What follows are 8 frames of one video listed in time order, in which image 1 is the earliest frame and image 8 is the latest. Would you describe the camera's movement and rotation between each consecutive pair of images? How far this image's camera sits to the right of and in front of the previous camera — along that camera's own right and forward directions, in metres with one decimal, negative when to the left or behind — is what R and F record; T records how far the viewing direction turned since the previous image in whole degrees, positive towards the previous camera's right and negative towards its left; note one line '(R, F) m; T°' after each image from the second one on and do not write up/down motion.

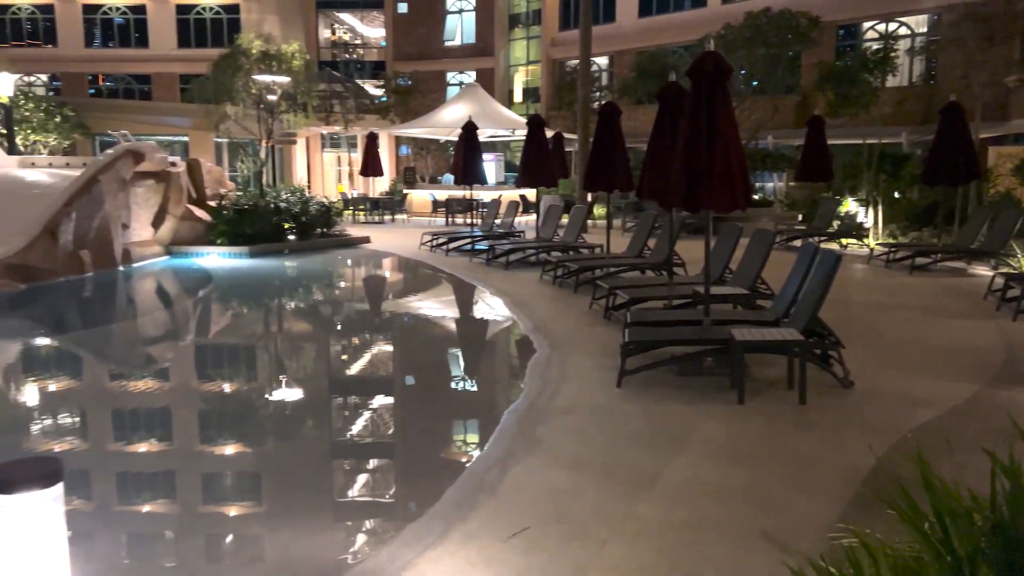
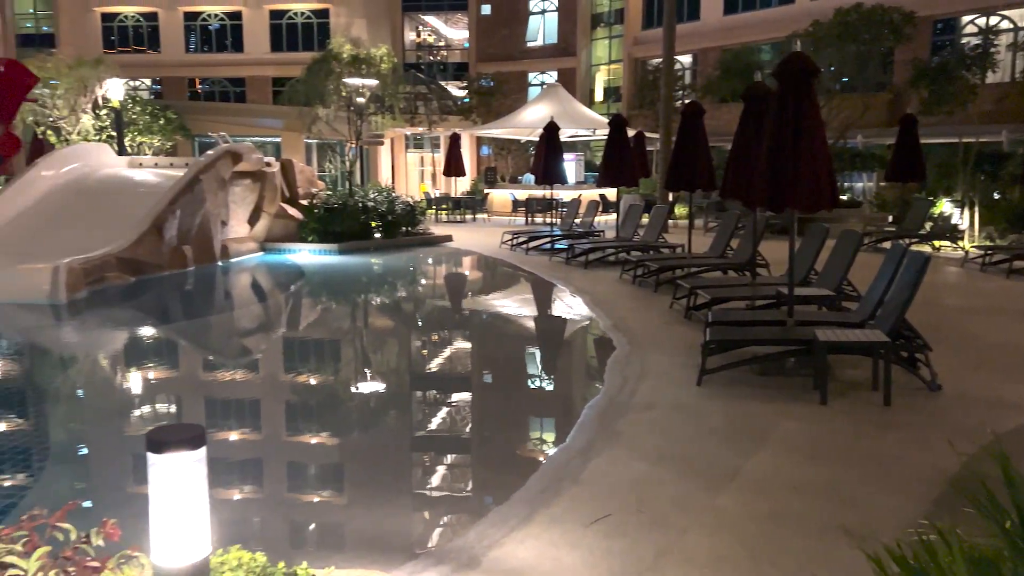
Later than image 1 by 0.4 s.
(0.0, -0.1) m; -6°
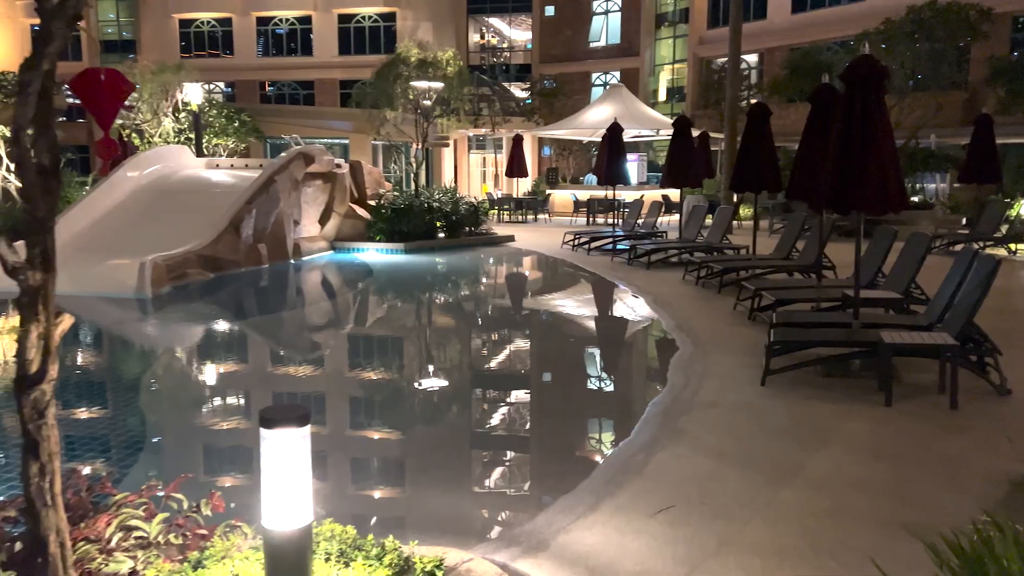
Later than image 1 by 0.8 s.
(0.0, -0.2) m; -4°
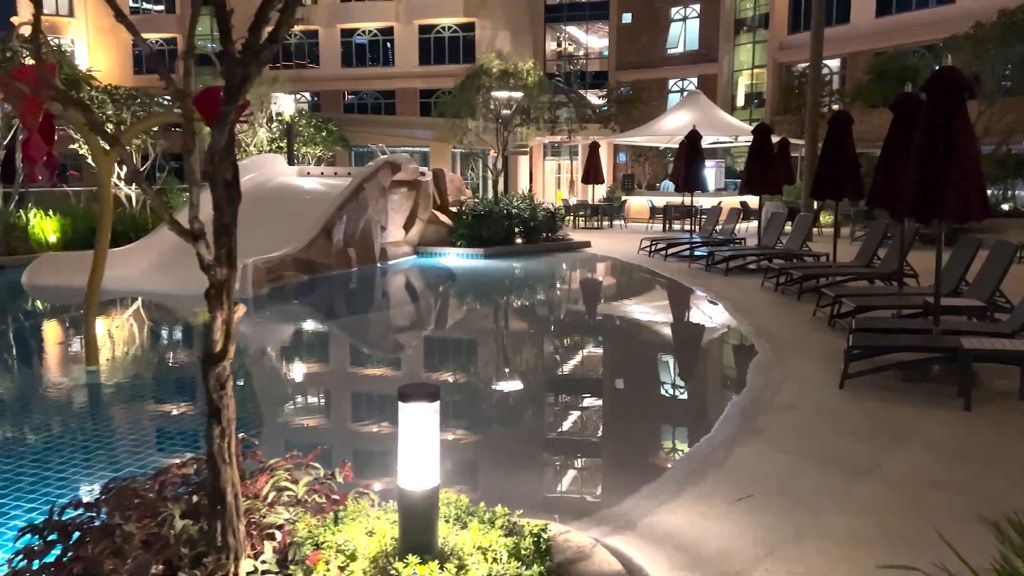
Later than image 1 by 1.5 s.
(-0.1, -0.3) m; -5°
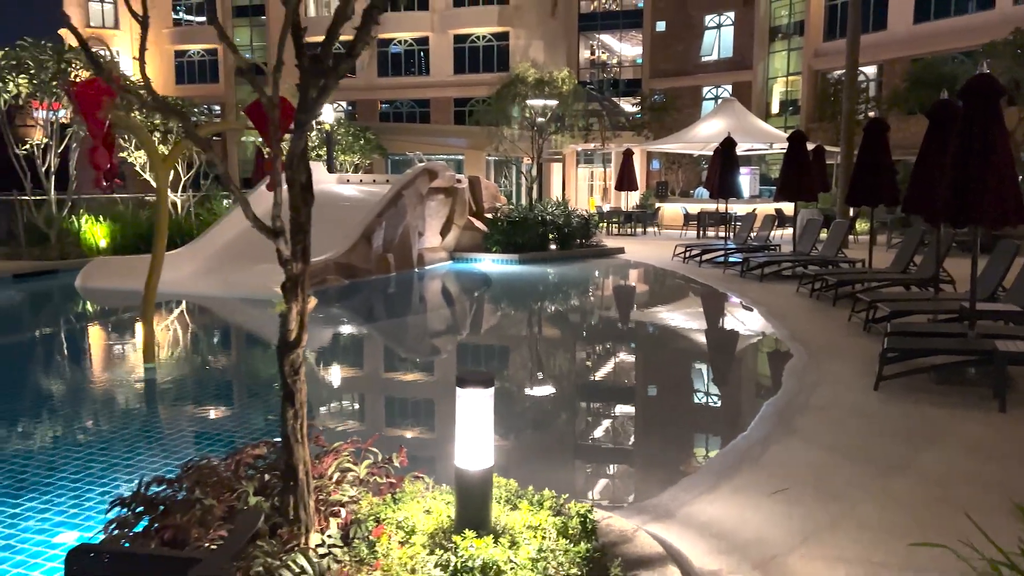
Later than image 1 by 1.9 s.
(-0.1, -0.2) m; -2°
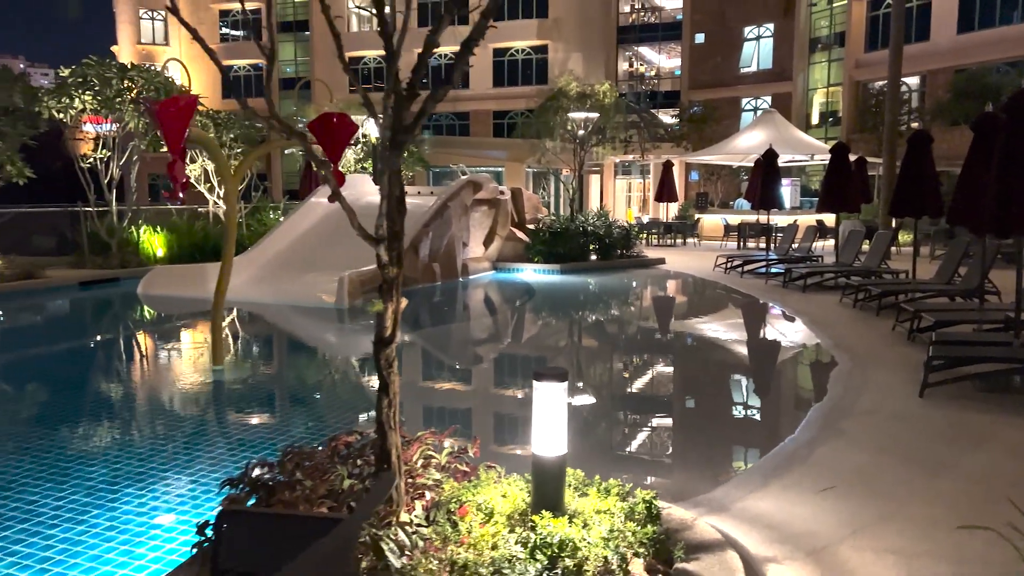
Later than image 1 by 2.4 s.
(-0.1, -0.2) m; -3°
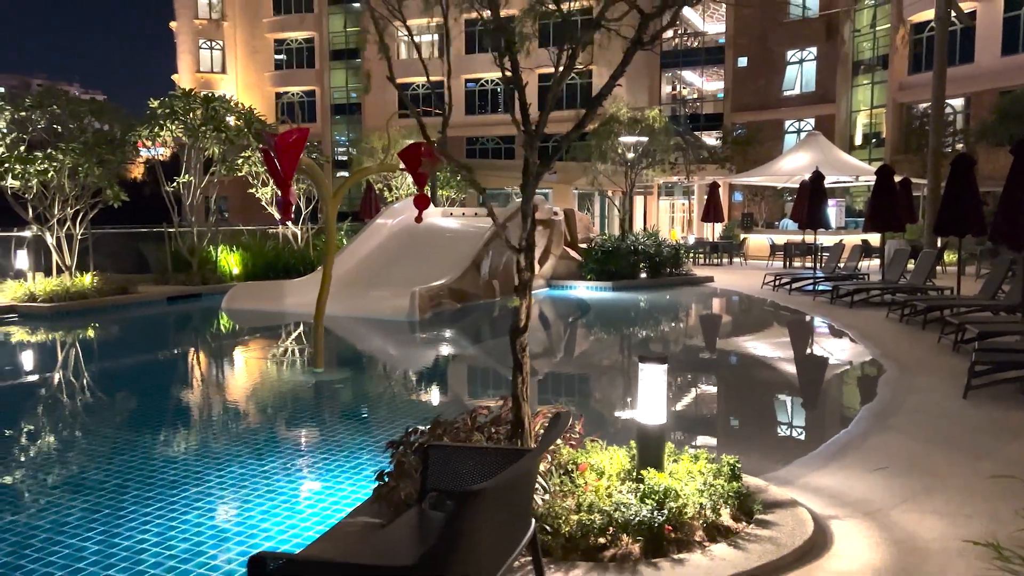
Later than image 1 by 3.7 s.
(-0.3, -0.7) m; -3°
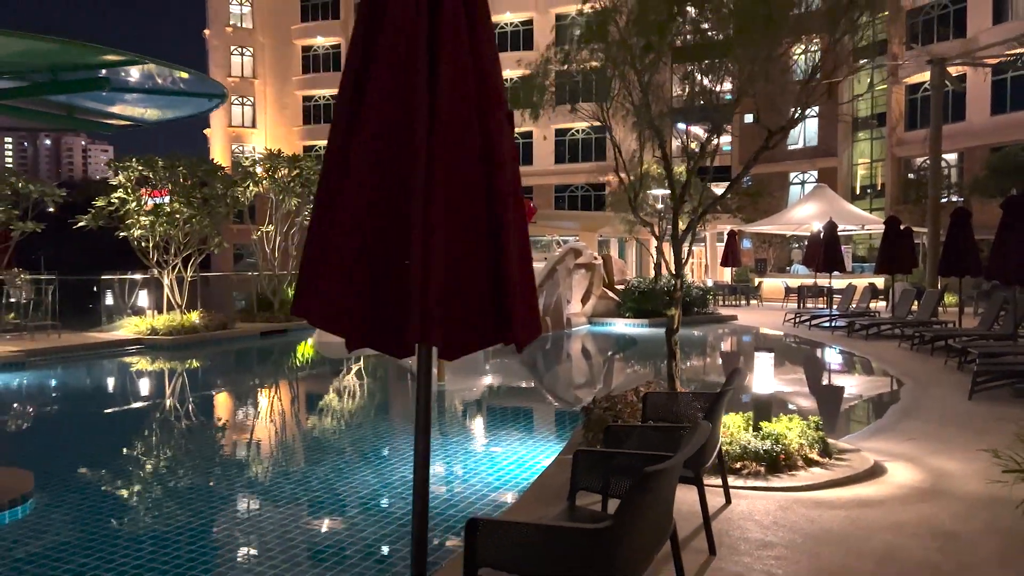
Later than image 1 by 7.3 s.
(-1.0, -1.7) m; 0°
